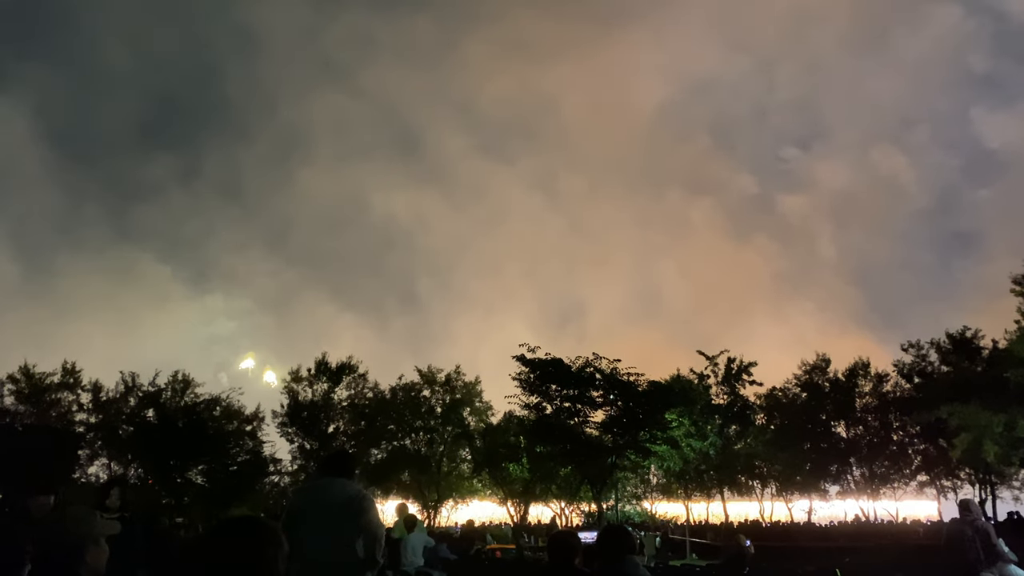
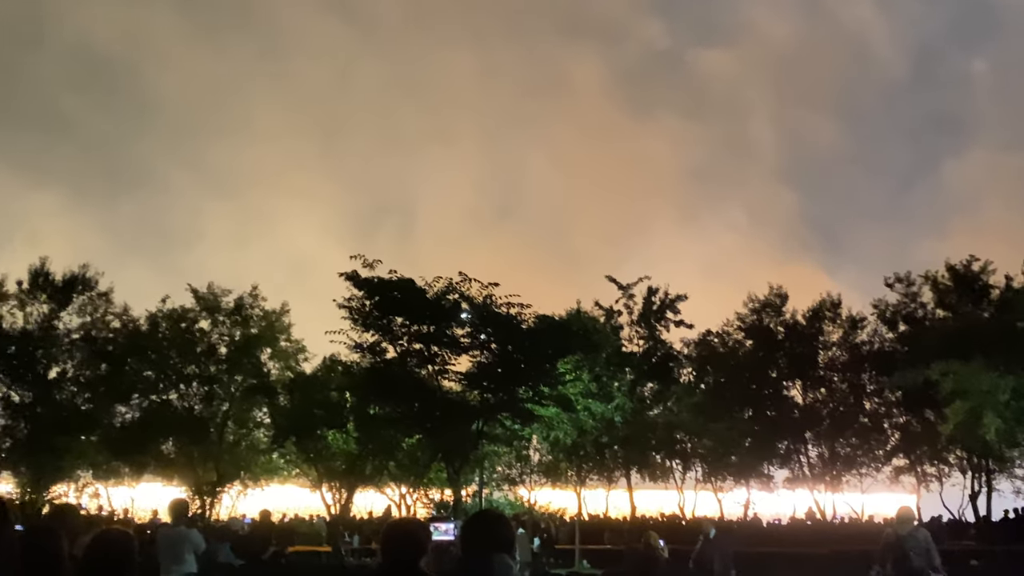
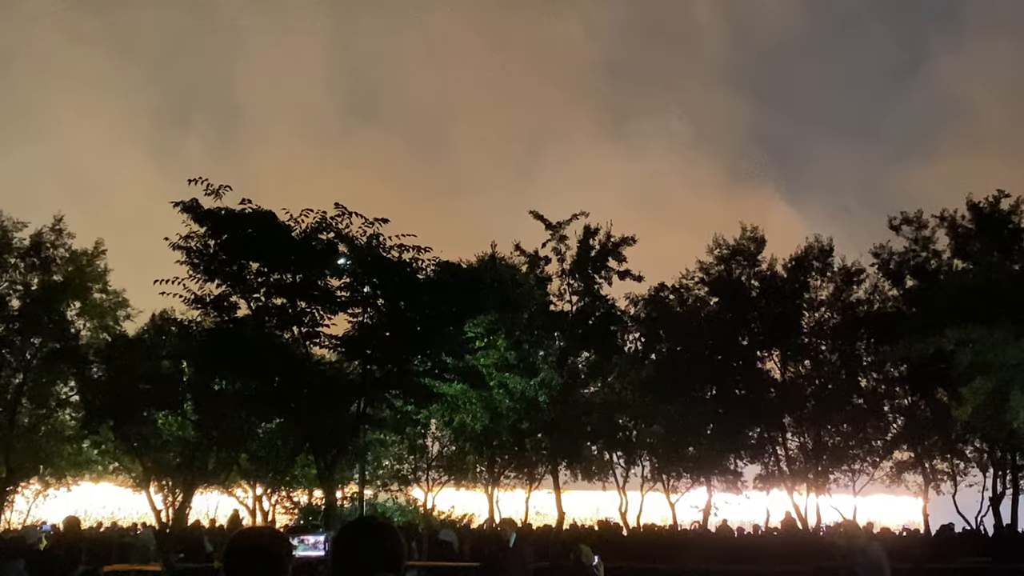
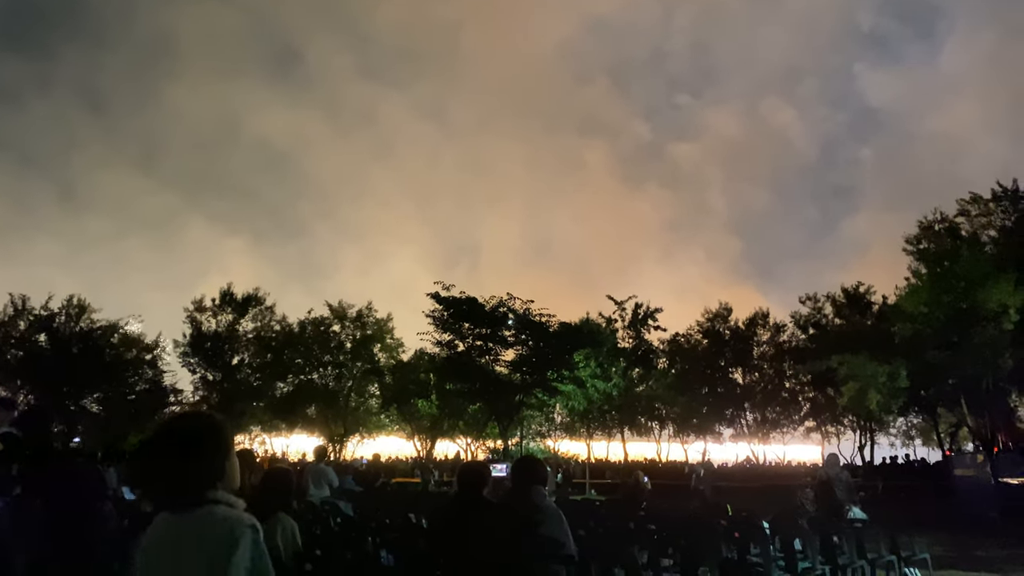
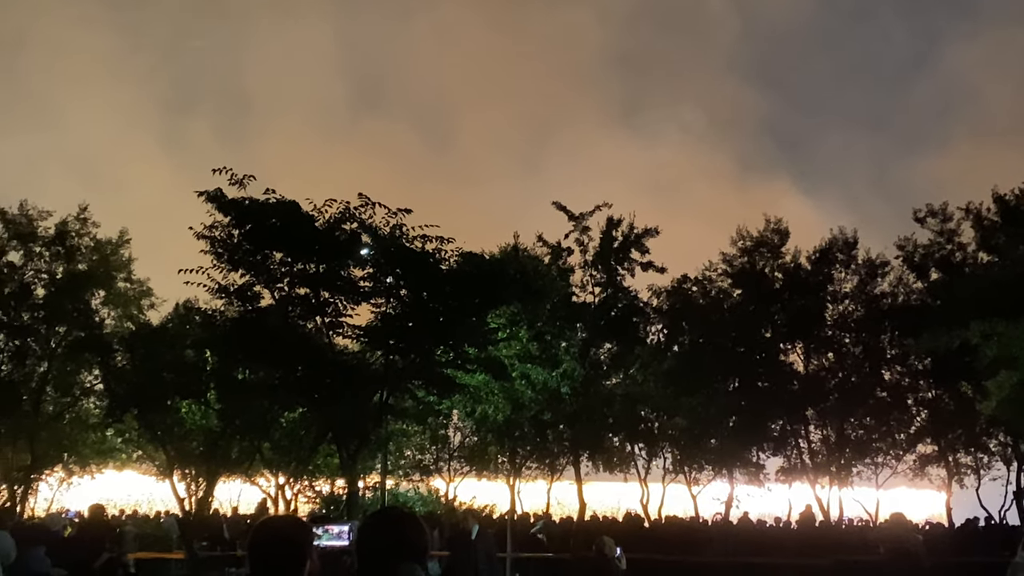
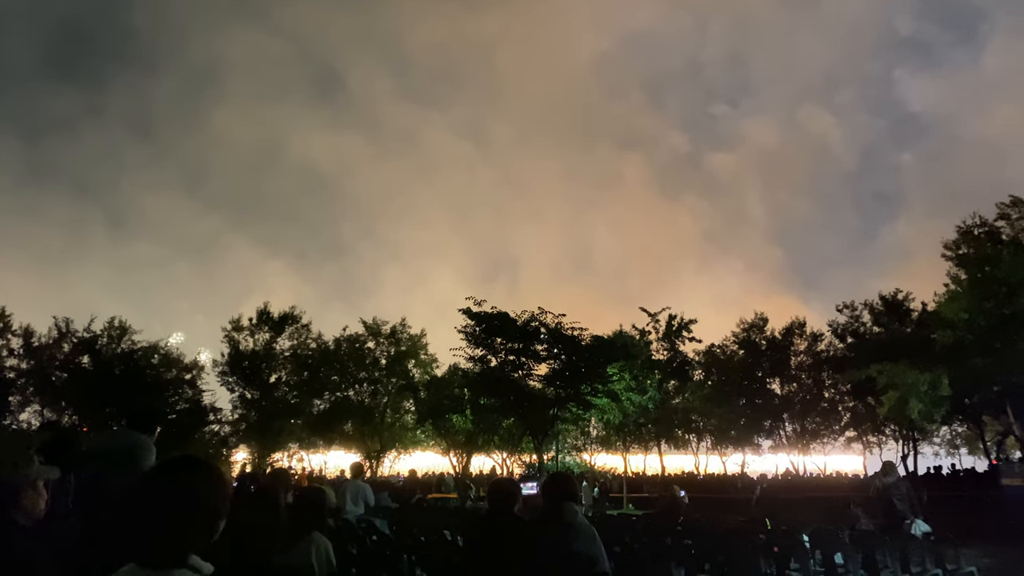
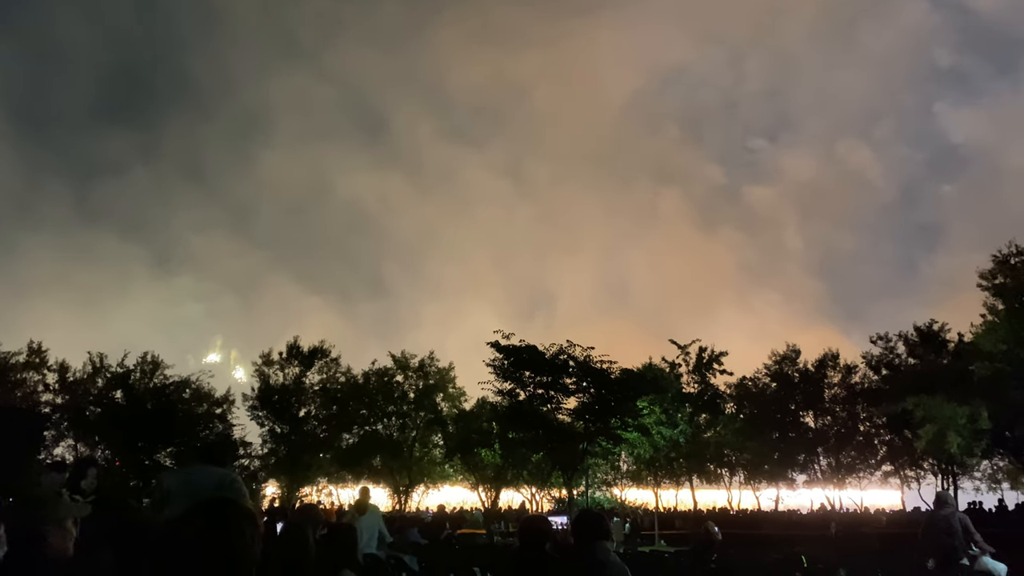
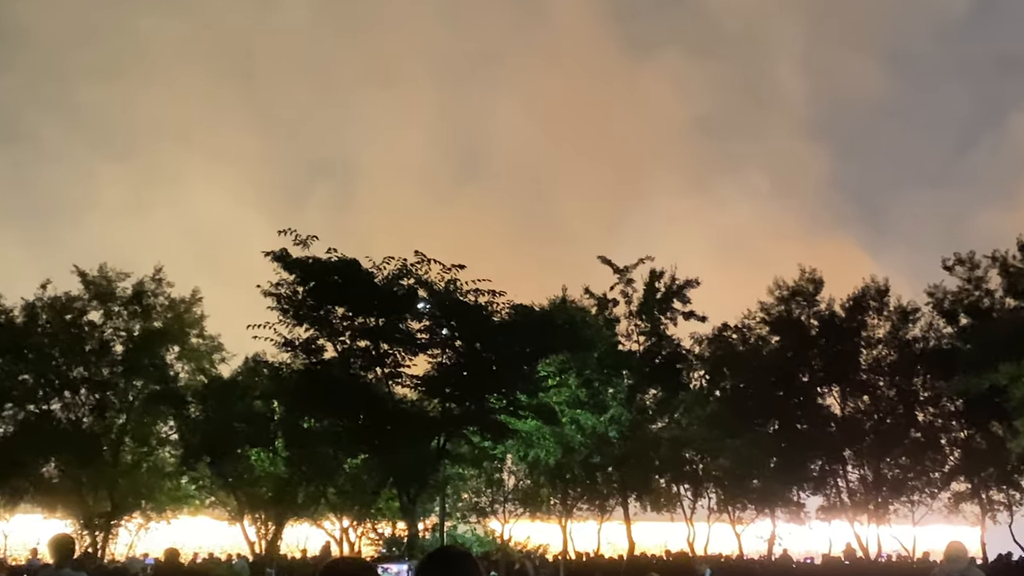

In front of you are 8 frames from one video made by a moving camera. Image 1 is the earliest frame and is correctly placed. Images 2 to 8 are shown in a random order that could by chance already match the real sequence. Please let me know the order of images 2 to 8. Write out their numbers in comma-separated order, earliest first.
7, 6, 4, 2, 8, 3, 5
